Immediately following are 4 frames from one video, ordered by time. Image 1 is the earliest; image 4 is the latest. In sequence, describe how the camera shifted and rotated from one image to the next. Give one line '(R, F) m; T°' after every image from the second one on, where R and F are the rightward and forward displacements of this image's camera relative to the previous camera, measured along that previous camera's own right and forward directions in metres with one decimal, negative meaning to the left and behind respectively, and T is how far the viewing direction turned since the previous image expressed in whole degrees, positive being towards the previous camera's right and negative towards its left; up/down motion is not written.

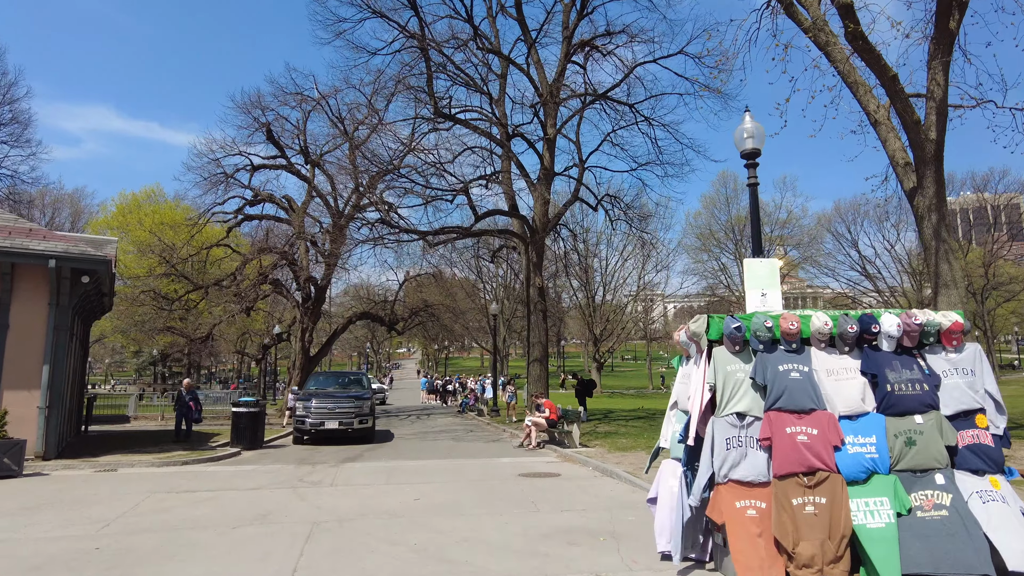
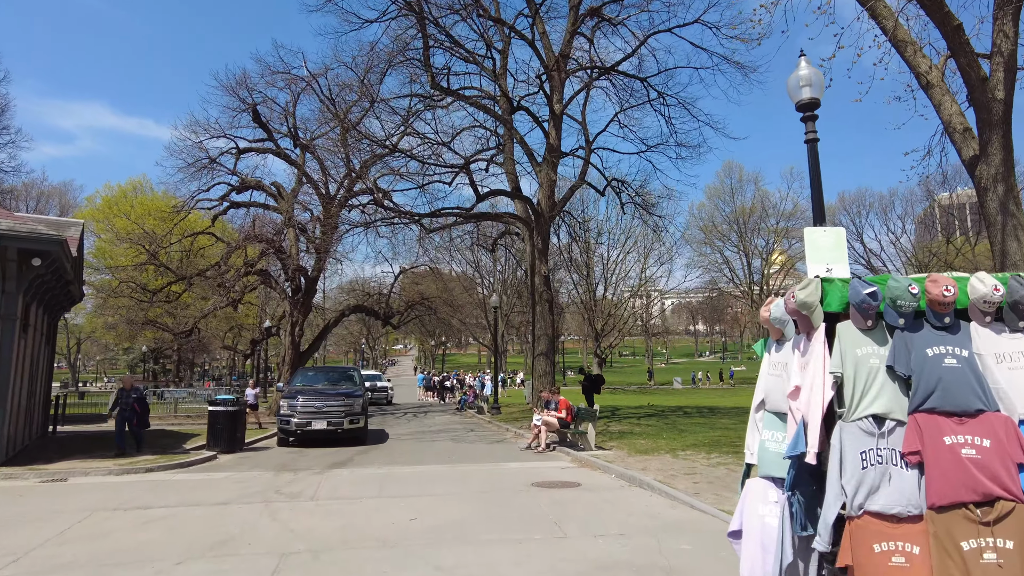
(-0.2, +1.3) m; 0°
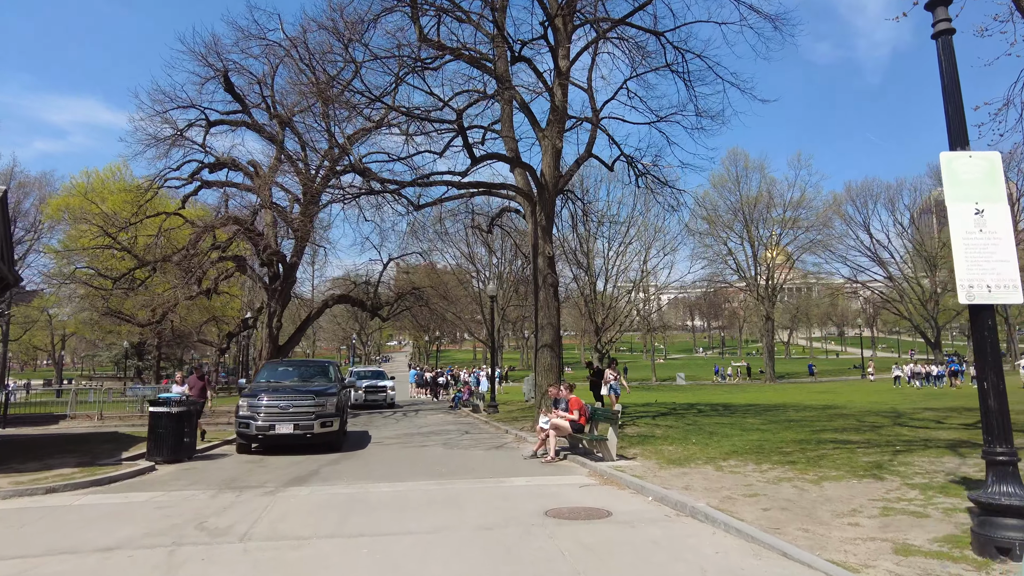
(-0.1, +2.0) m; 0°
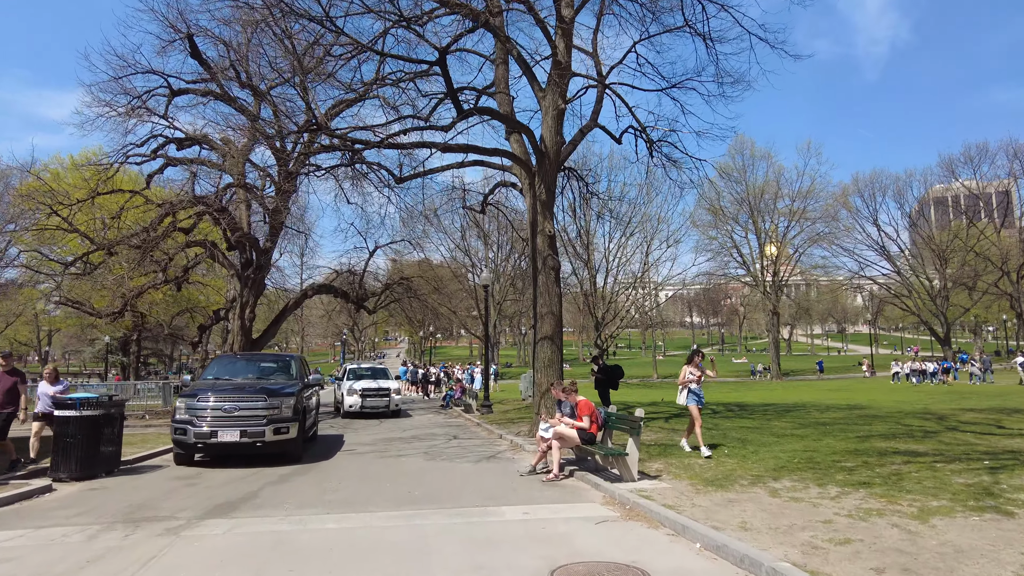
(0.0, +1.9) m; 0°
